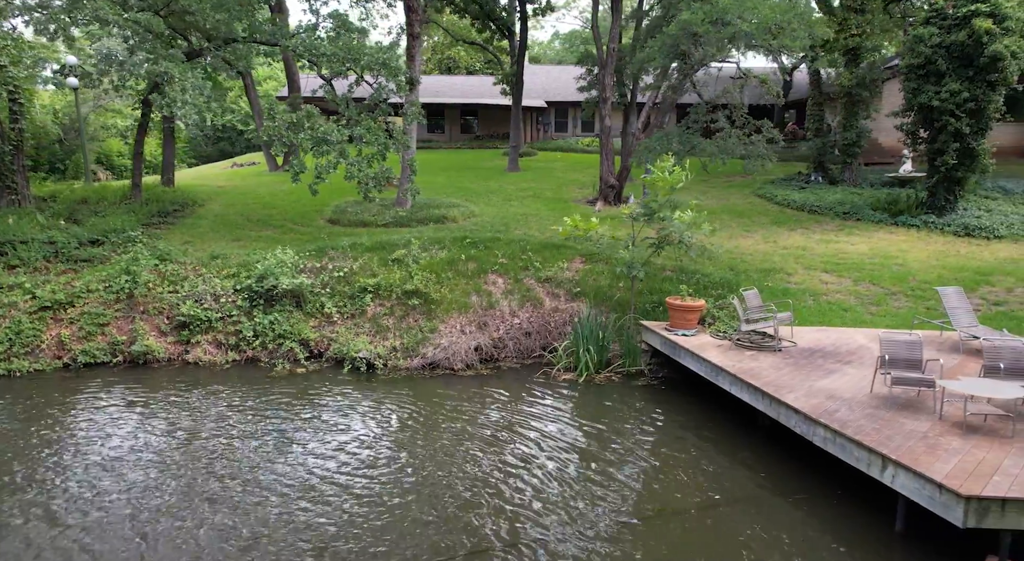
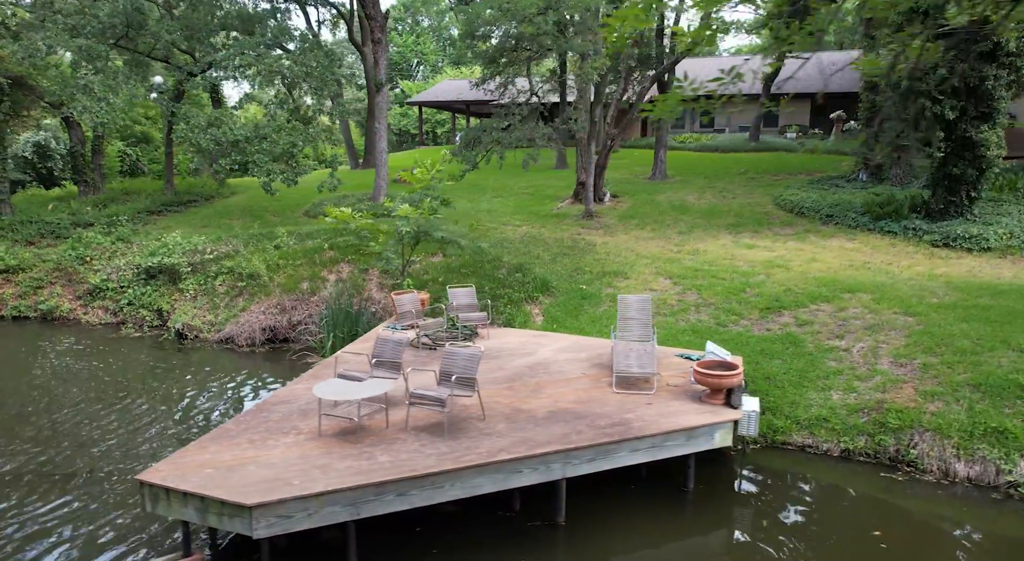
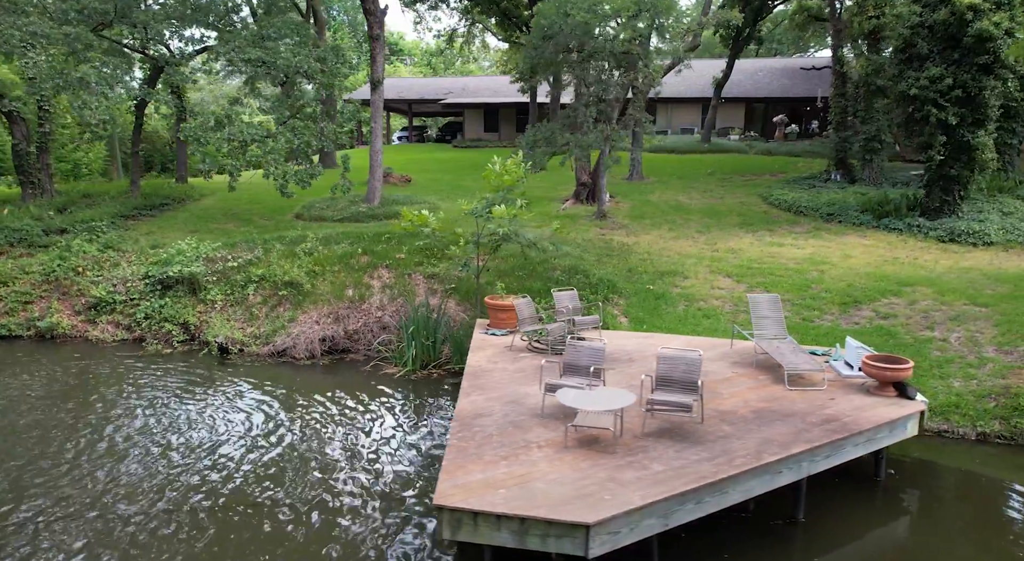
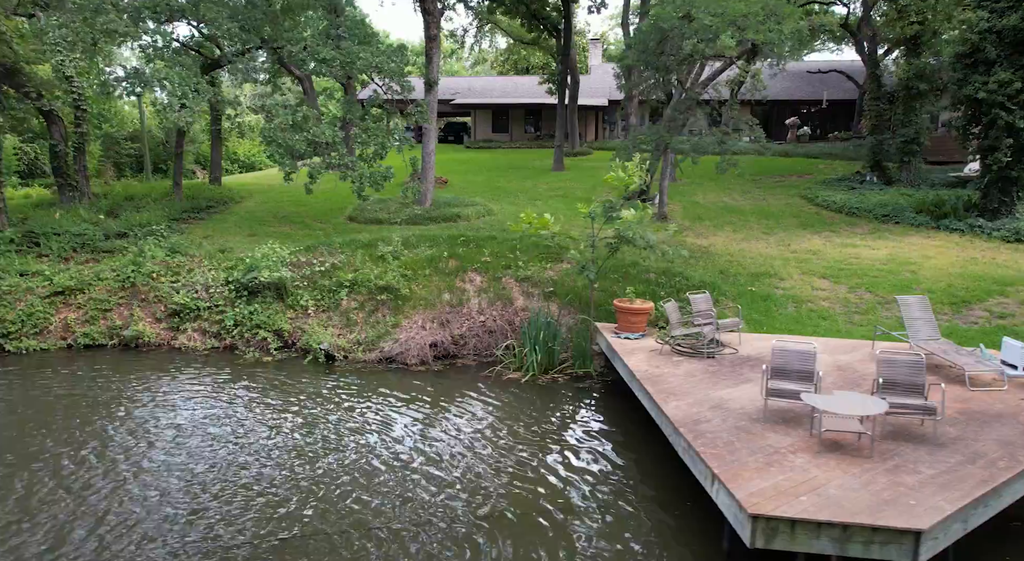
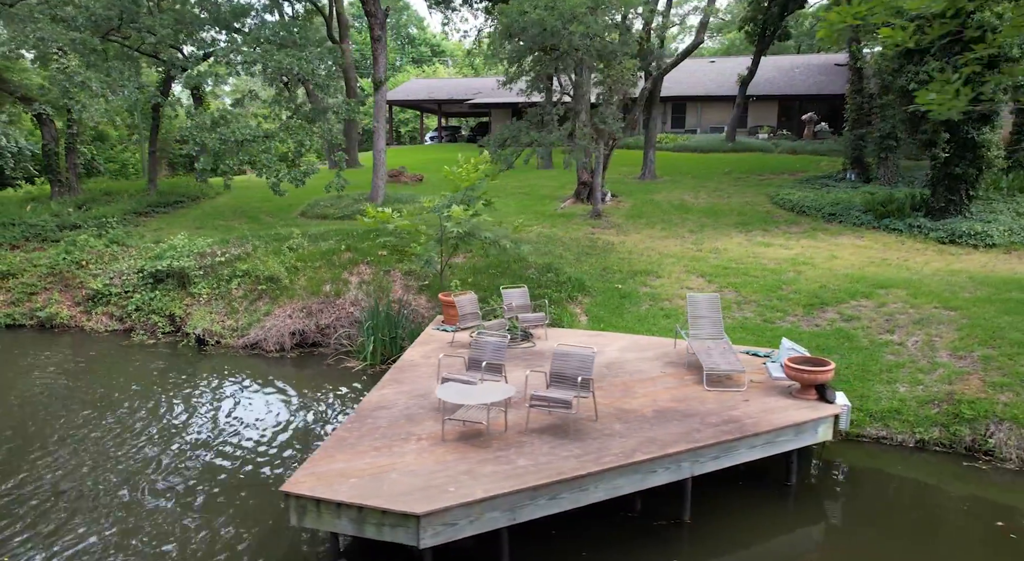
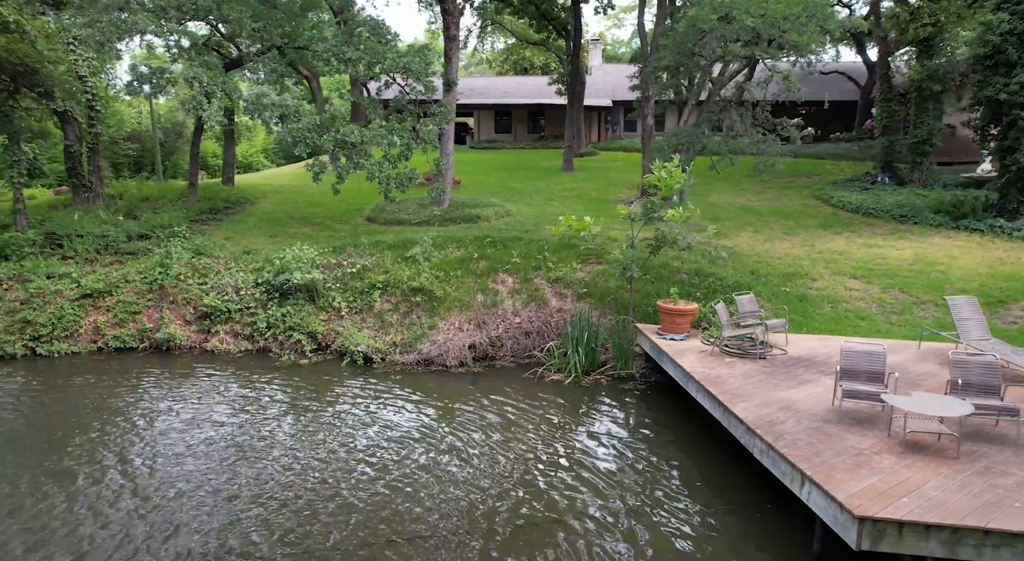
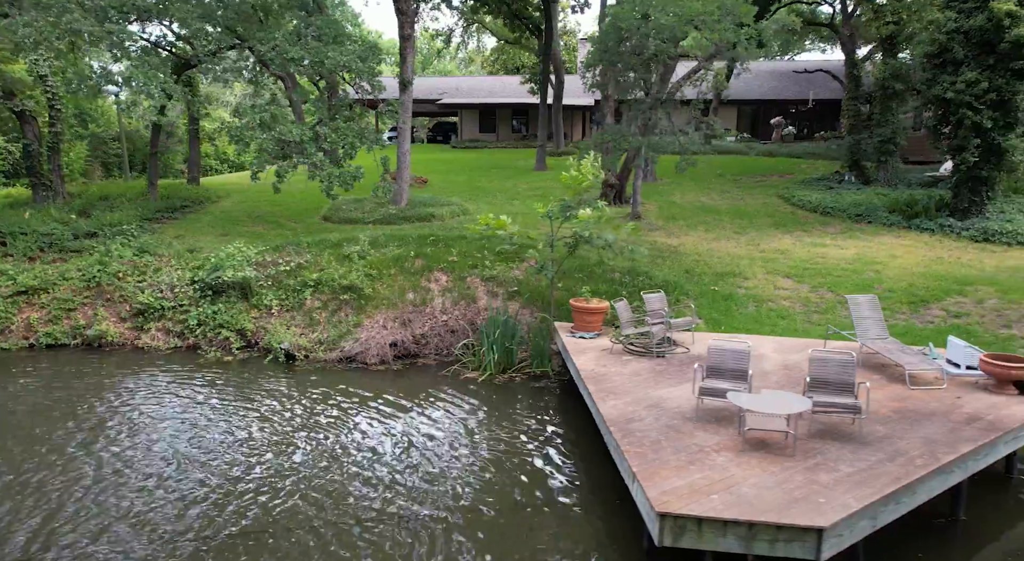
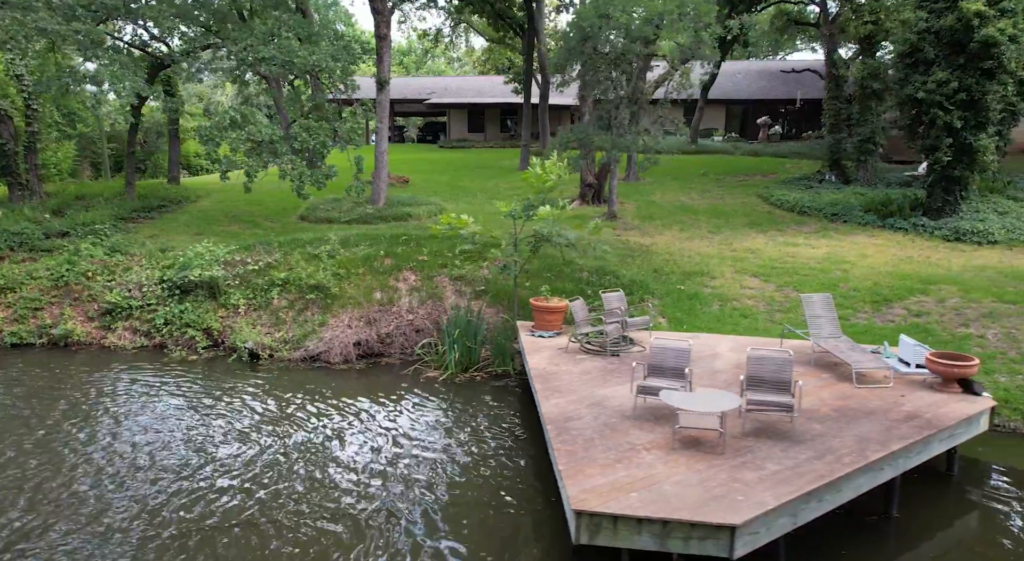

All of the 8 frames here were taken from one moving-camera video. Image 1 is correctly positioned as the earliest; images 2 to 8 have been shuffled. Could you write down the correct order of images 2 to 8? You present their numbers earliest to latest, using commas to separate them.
6, 4, 7, 8, 3, 5, 2
